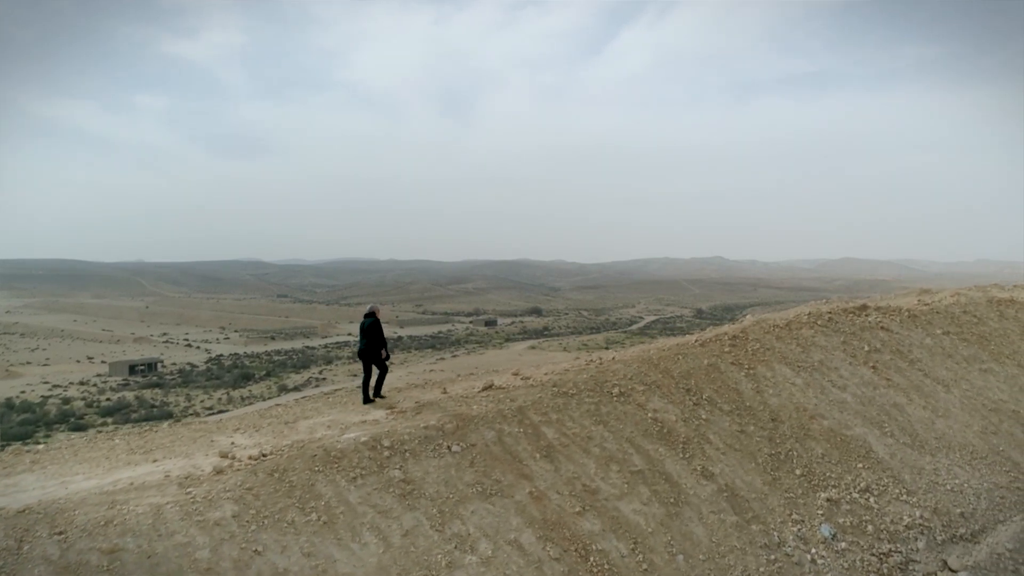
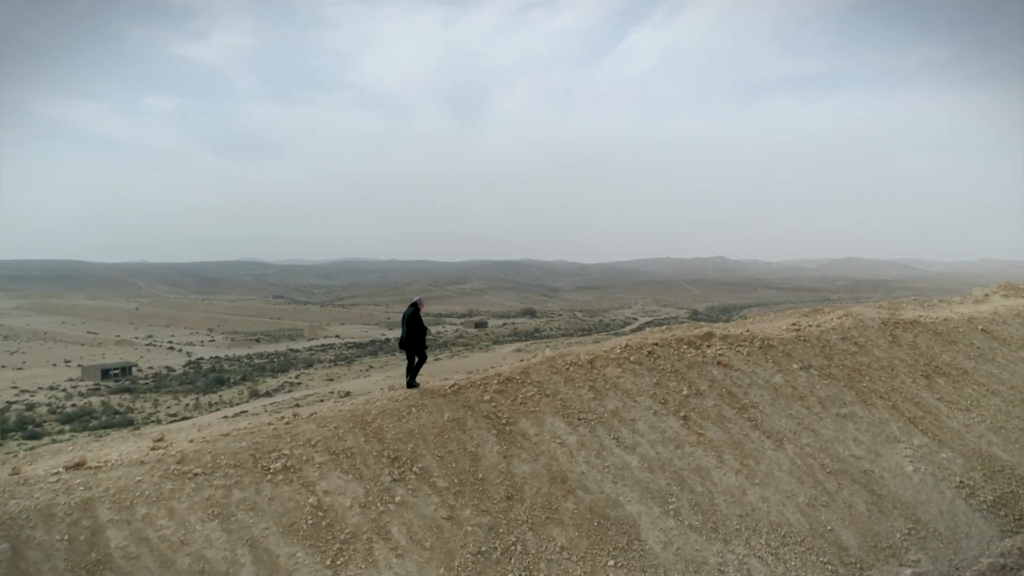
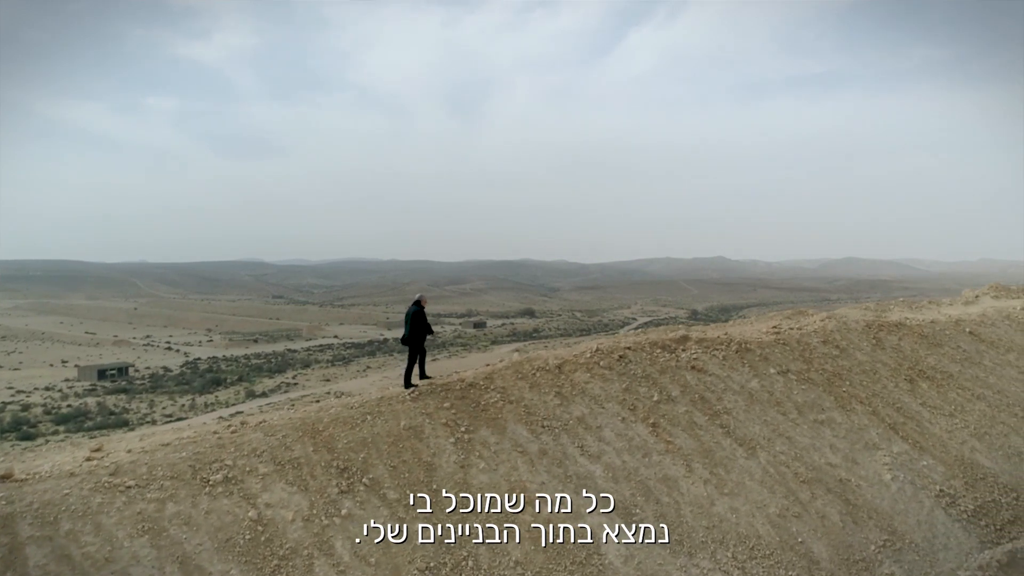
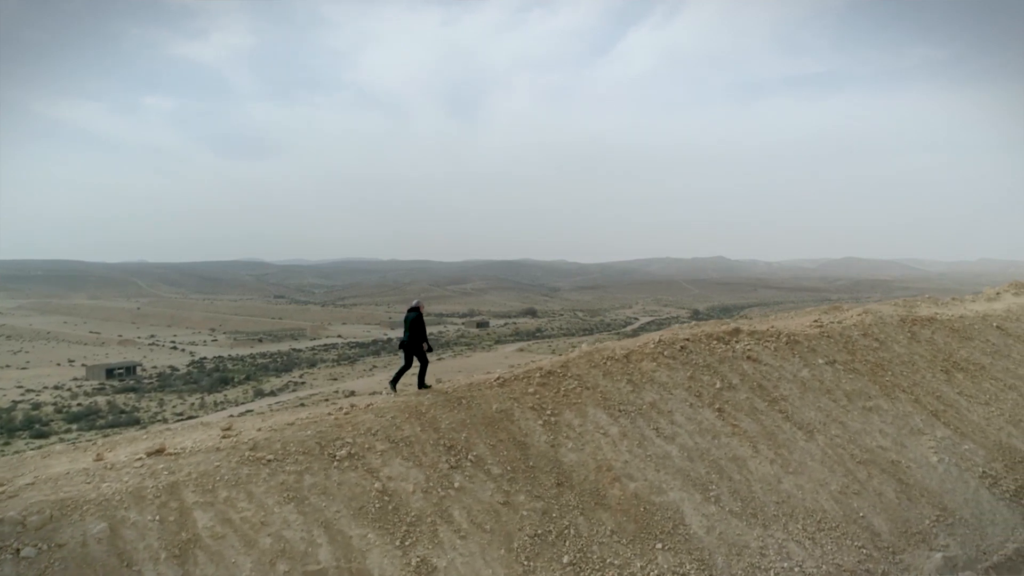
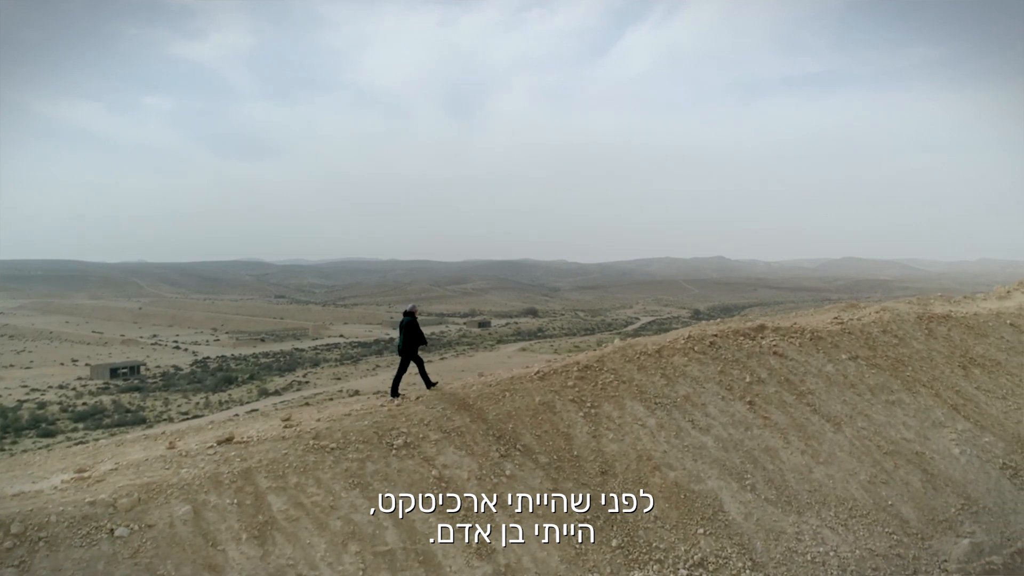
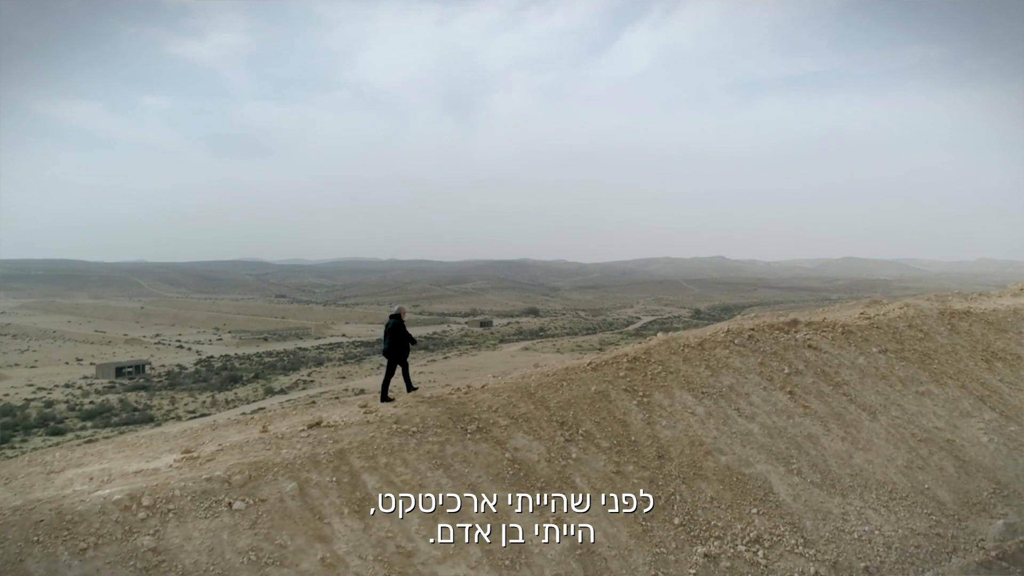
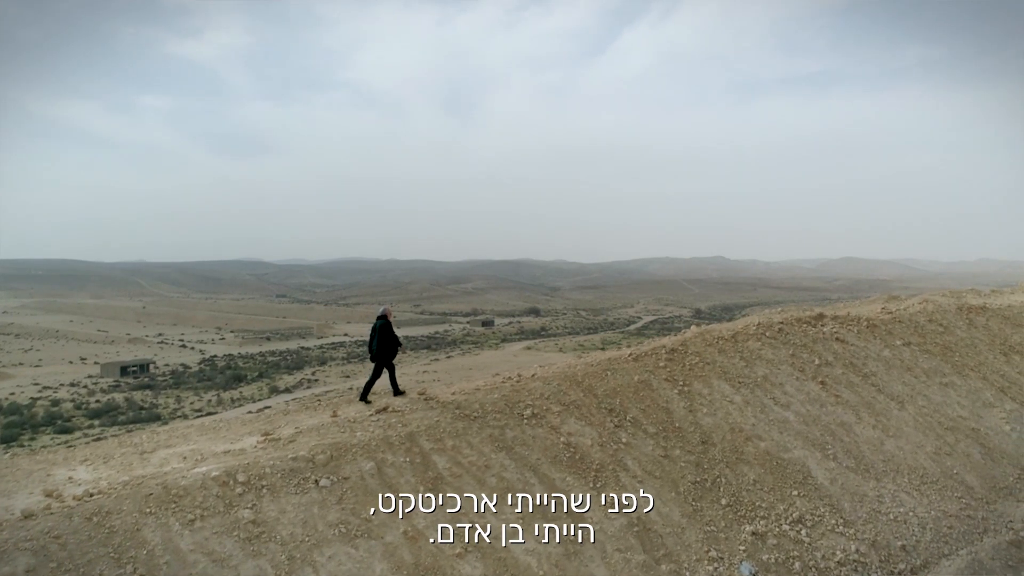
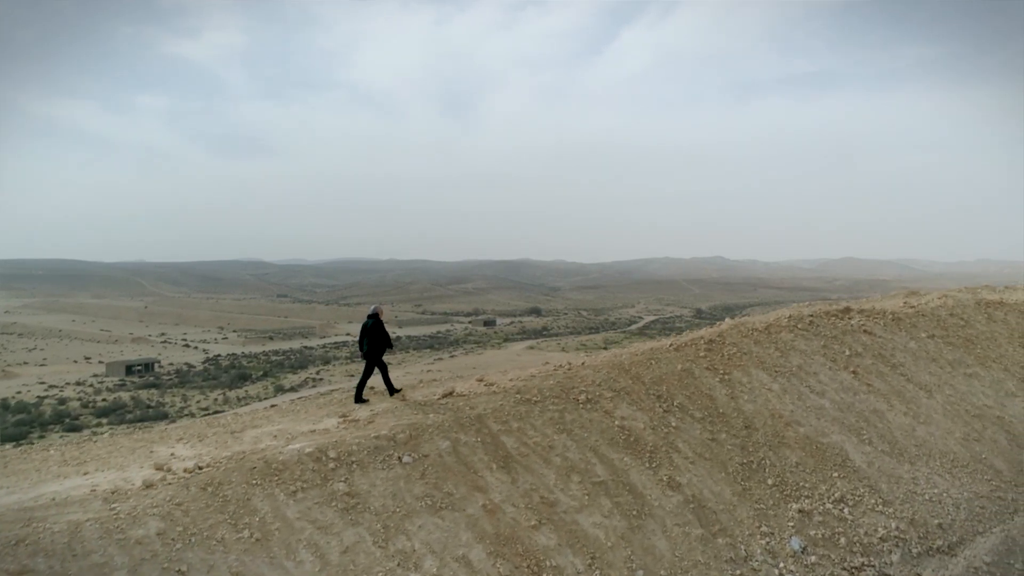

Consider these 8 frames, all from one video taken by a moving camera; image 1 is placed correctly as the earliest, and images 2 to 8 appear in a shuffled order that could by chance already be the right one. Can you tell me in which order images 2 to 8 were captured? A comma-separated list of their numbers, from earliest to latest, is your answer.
8, 7, 6, 5, 4, 2, 3
